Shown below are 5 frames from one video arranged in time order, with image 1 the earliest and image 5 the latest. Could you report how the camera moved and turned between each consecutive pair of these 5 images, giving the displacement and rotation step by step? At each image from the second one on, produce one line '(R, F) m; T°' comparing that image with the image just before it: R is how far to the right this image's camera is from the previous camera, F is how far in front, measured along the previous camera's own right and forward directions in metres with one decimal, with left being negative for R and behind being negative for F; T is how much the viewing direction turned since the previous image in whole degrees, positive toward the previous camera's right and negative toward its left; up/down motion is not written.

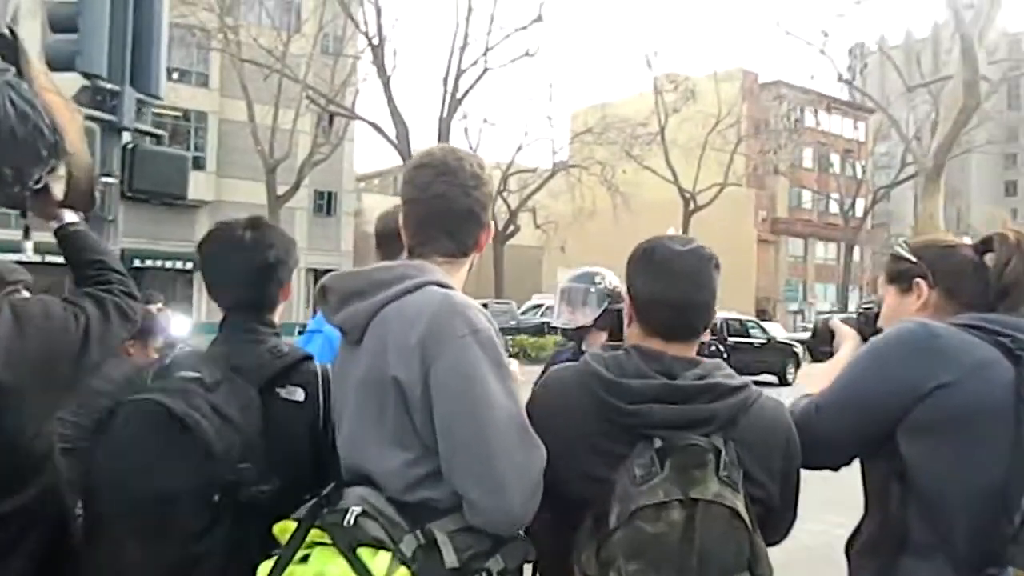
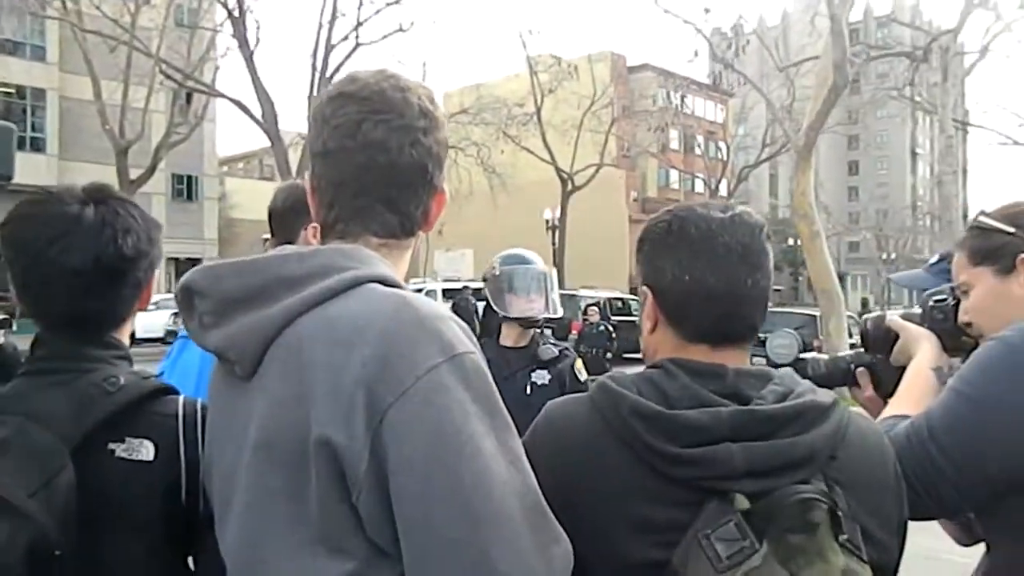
(-0.2, +1.1) m; +7°
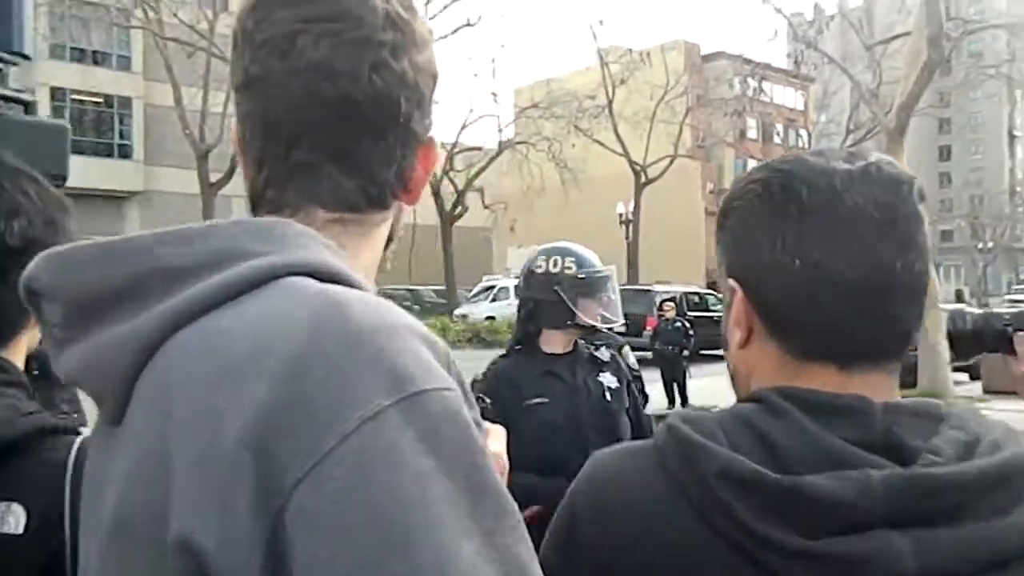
(+0.1, +0.7) m; -4°
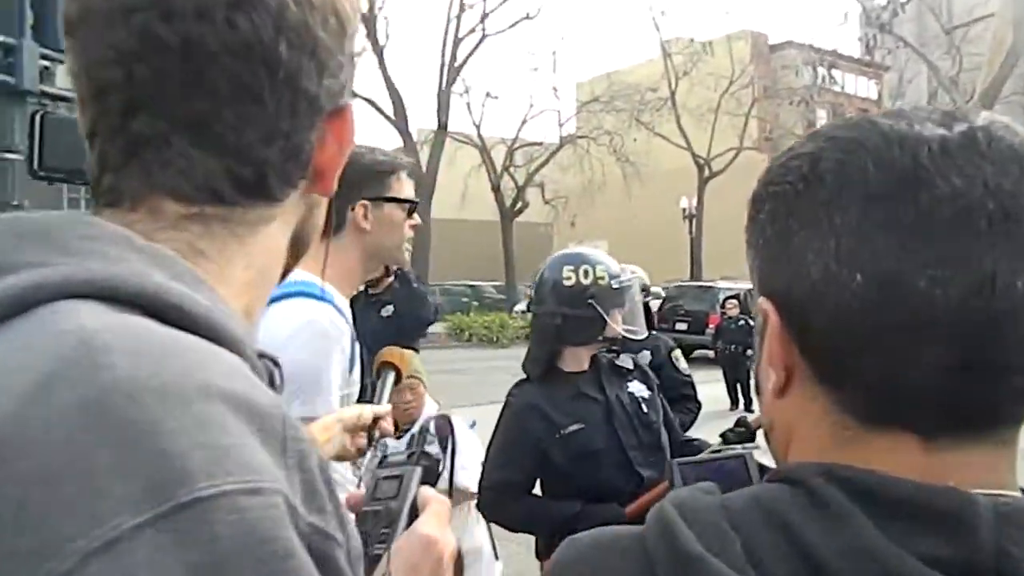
(+0.1, +0.4) m; -4°
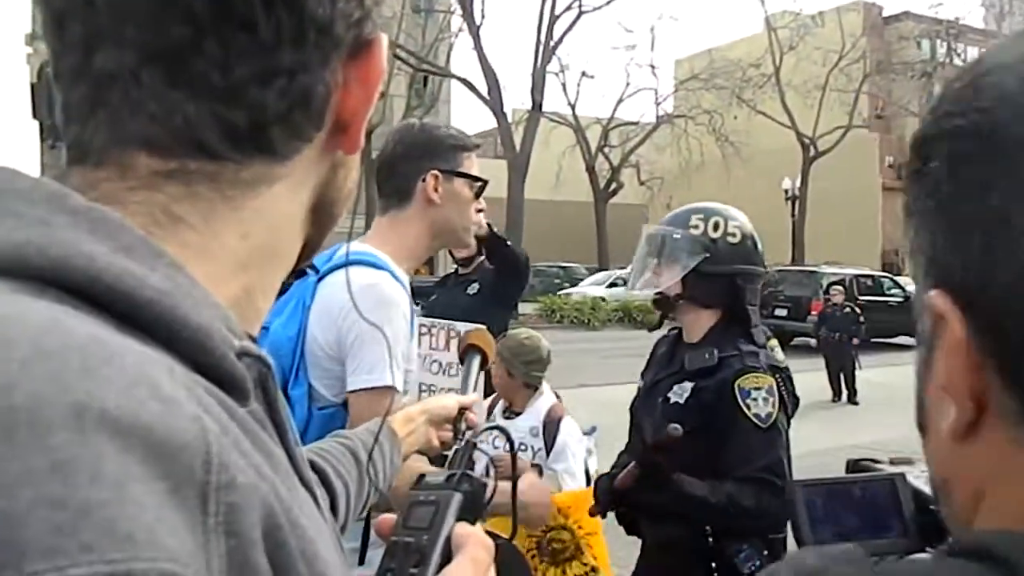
(0.0, +0.2) m; -5°
